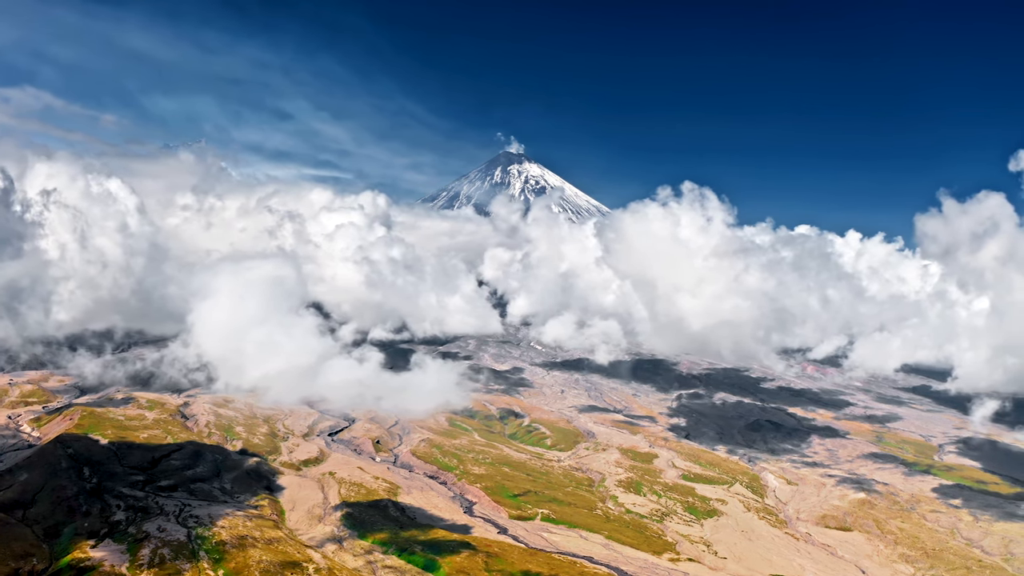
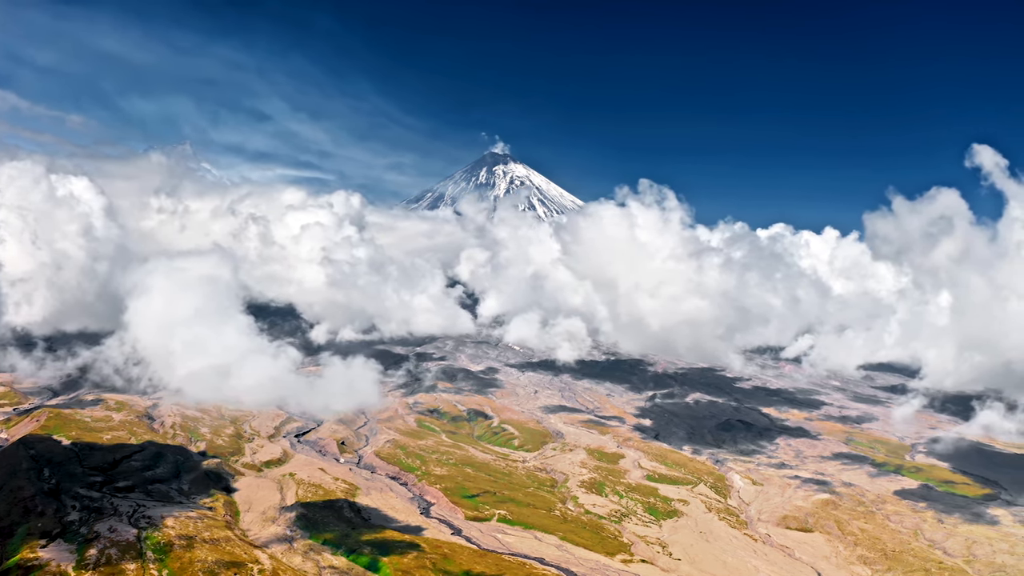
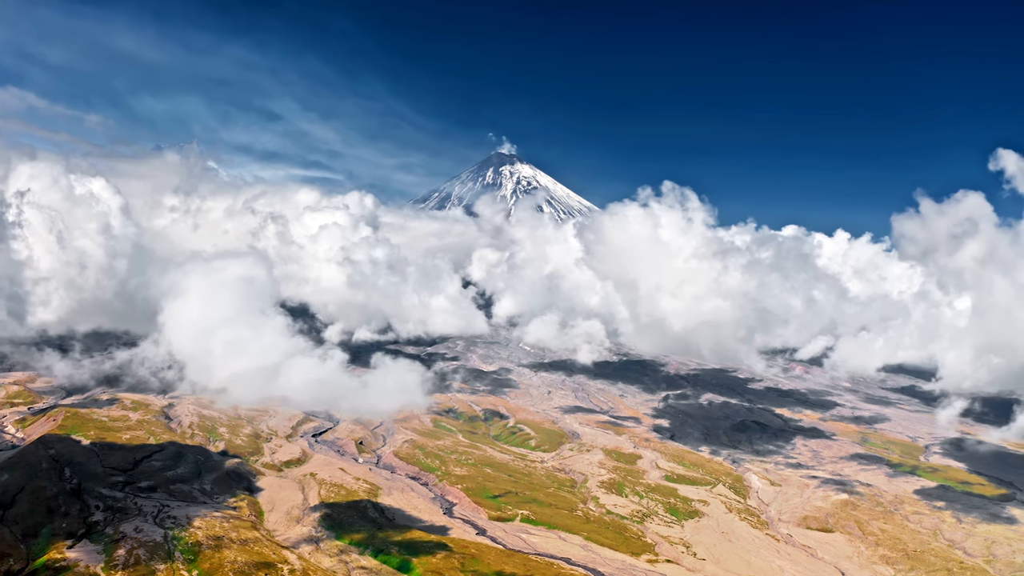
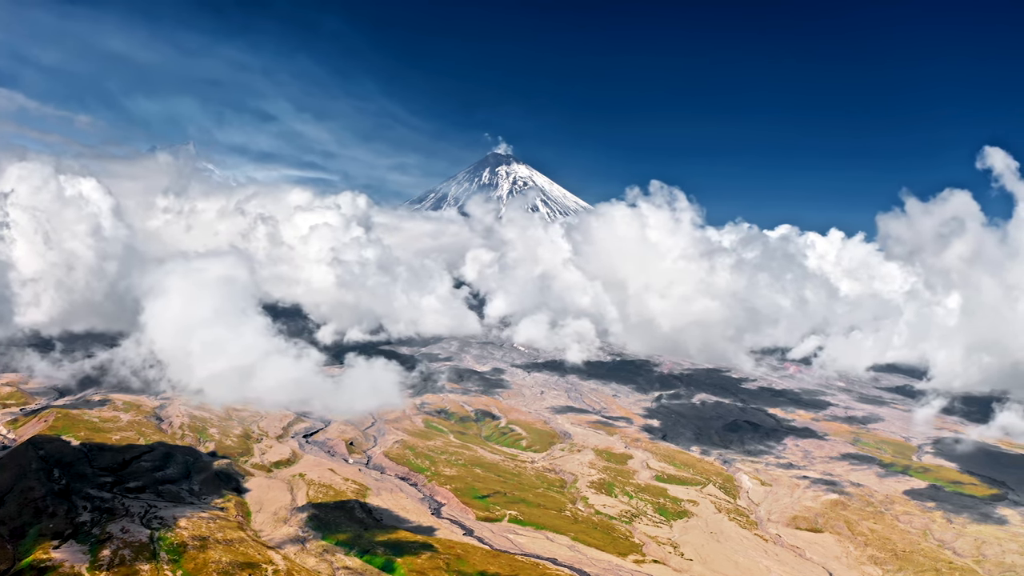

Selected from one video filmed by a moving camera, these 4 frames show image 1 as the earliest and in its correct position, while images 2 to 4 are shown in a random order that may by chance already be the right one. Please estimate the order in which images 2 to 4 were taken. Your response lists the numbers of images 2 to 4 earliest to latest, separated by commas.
3, 4, 2
